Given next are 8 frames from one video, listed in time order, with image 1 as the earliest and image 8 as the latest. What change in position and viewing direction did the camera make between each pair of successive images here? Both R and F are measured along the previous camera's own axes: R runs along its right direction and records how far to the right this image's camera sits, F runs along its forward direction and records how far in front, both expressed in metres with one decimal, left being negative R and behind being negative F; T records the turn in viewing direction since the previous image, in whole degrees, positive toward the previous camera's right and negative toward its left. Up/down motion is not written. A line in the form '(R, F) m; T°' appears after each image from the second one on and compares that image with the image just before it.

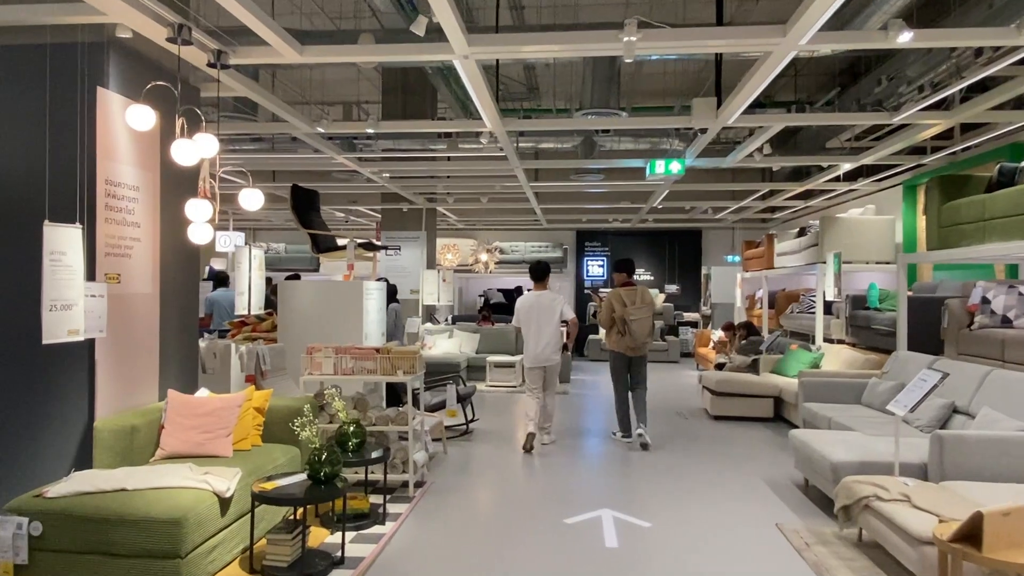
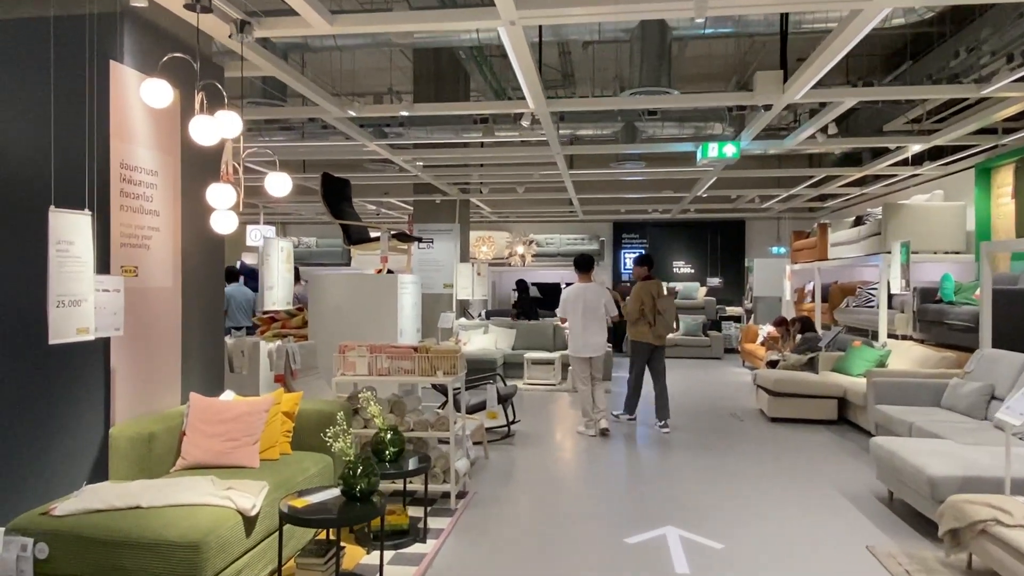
(-0.1, +0.4) m; -2°
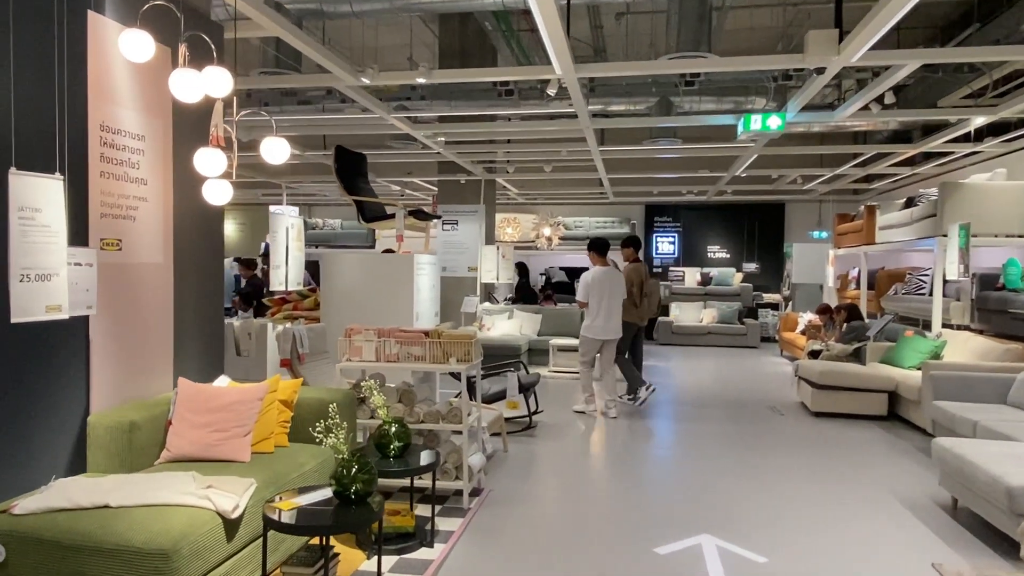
(0.0, +0.4) m; -2°
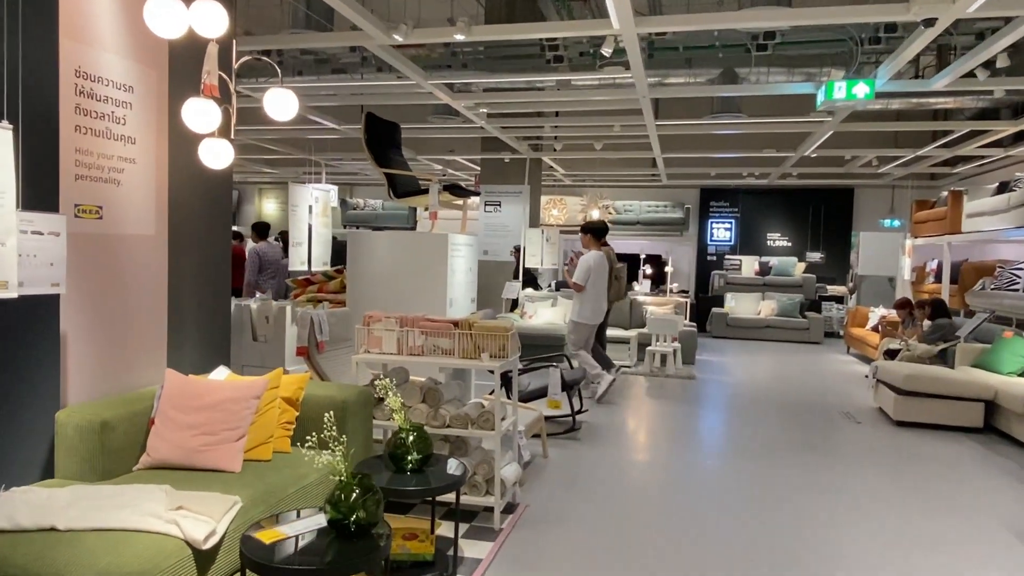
(0.0, +0.5) m; -4°
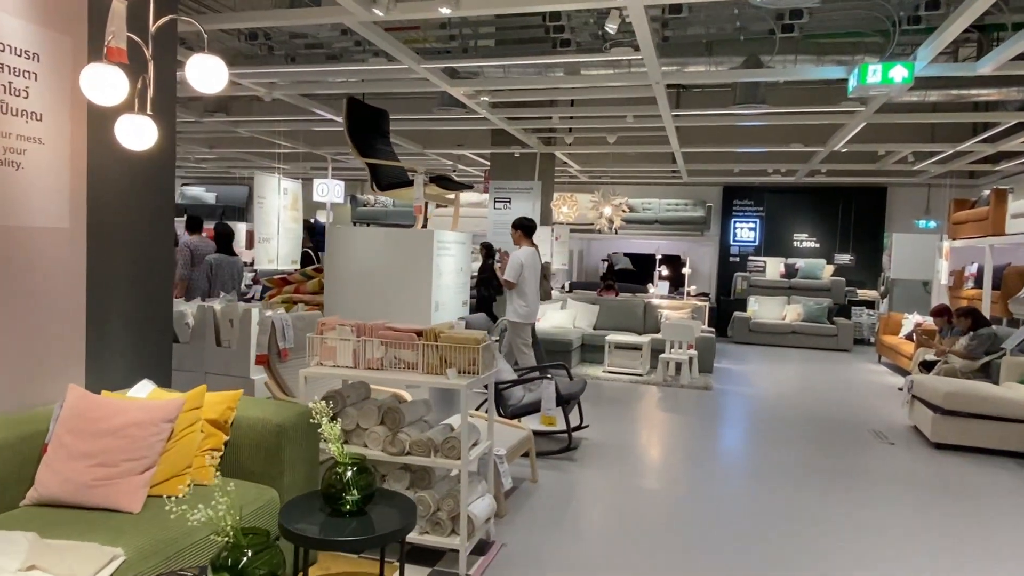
(+0.2, +0.5) m; -2°
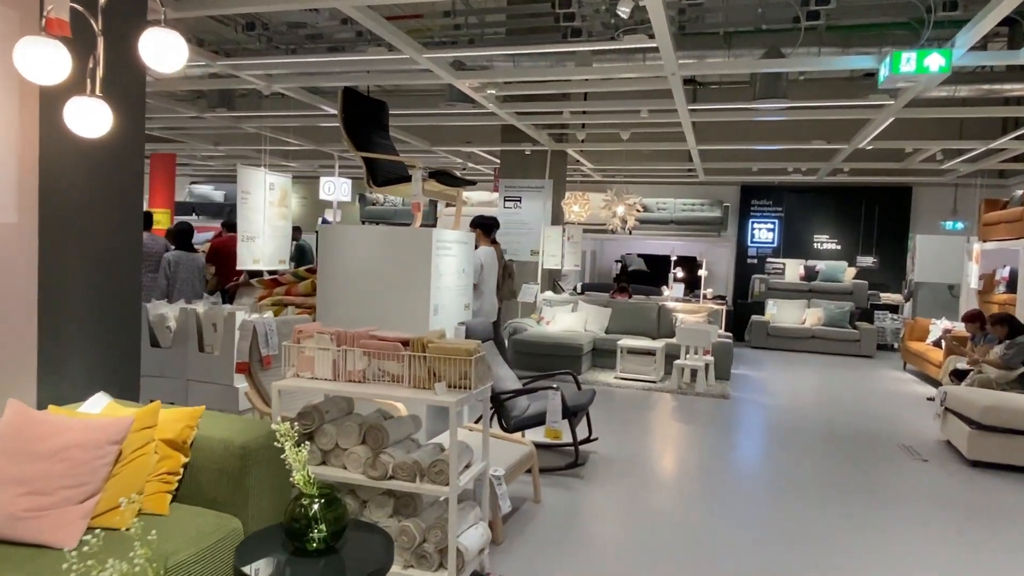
(+0.1, +0.3) m; -1°
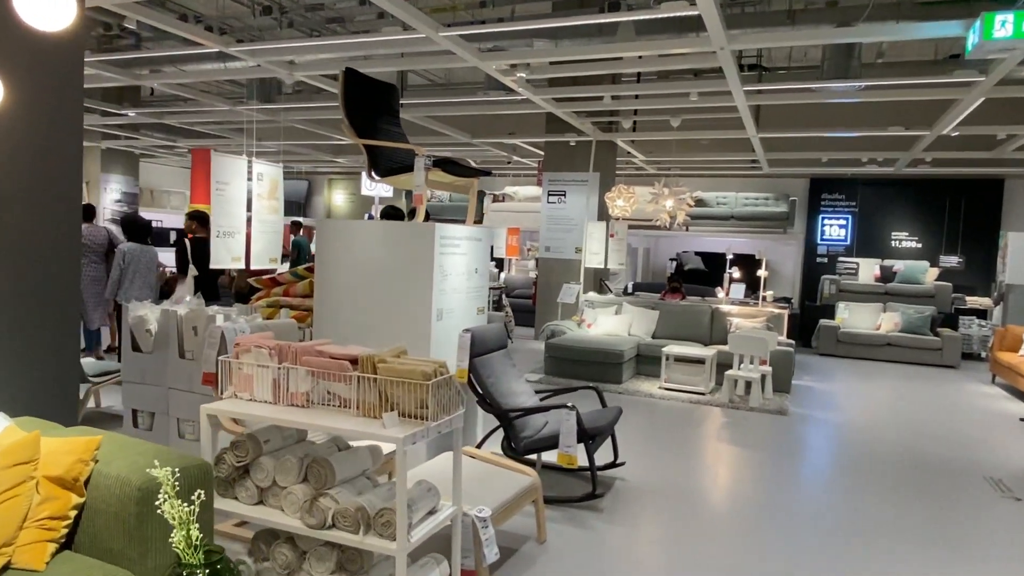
(+0.3, +0.5) m; -5°
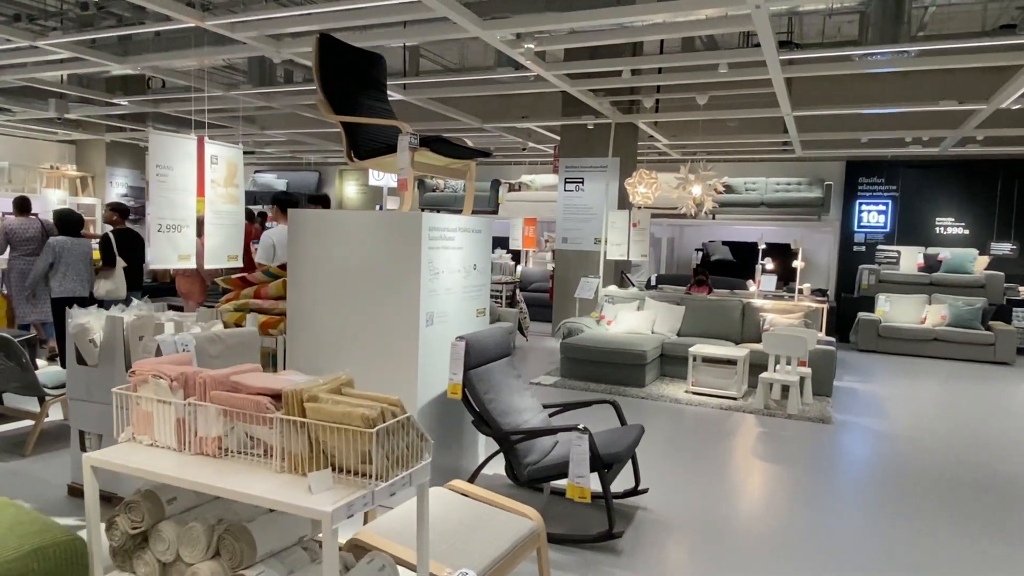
(+0.1, +0.5) m; -2°
